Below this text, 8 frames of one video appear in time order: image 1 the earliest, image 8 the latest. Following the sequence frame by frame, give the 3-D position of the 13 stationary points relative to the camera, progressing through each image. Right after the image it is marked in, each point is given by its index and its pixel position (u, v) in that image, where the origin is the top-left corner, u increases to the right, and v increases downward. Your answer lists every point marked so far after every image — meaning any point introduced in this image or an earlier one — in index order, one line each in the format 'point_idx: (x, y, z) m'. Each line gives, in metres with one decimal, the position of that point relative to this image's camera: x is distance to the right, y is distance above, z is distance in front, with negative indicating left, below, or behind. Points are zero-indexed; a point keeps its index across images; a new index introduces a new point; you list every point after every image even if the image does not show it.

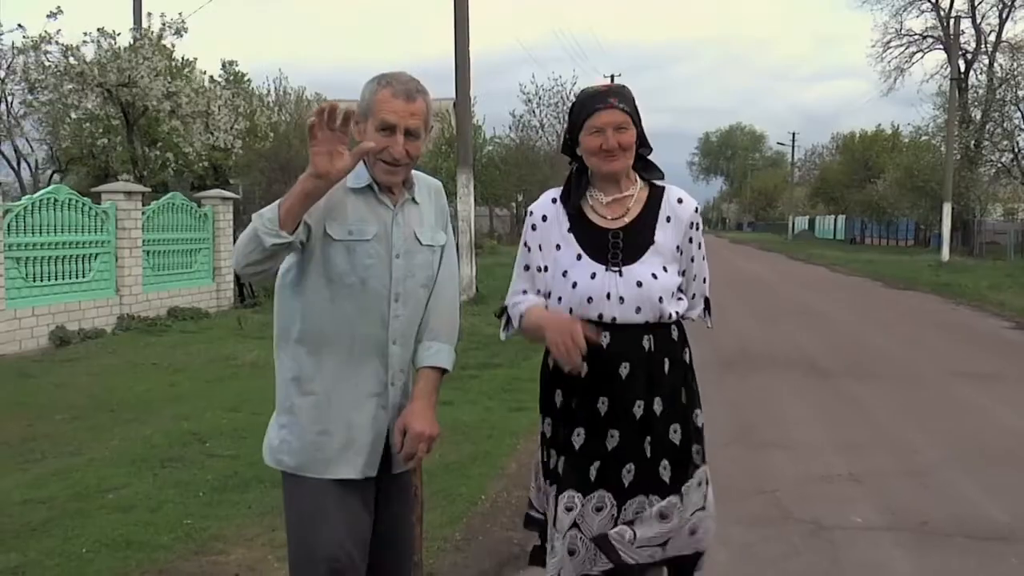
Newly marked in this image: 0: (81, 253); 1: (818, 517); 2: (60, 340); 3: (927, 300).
0: (-3.8, +0.3, +11.2) m
1: (+1.2, -0.9, +4.9) m
2: (-3.7, -0.4, +10.4) m
3: (+6.3, -0.2, +18.9) m
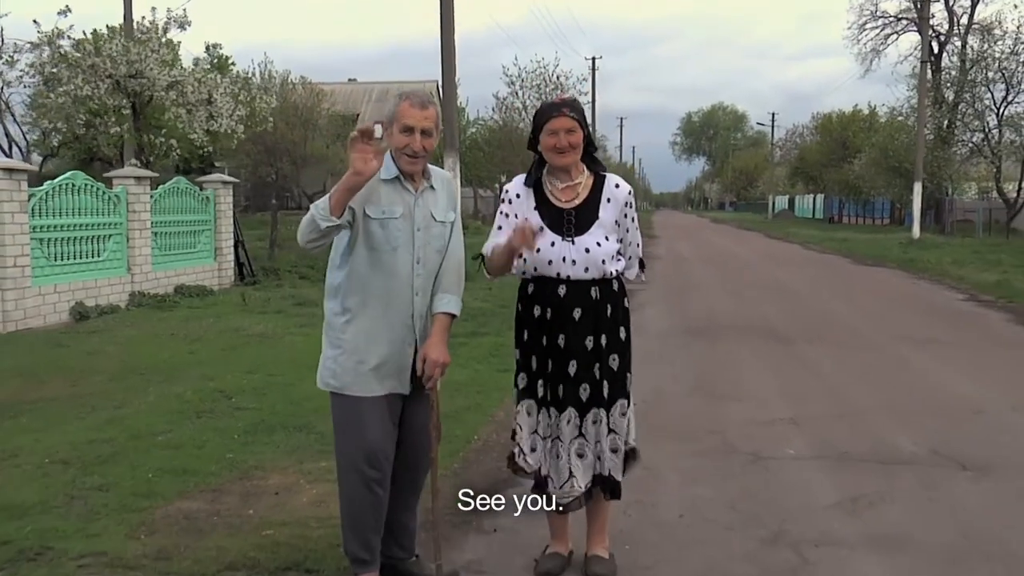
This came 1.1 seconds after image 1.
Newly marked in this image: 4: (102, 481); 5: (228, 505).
0: (-4.0, +0.5, +12.0) m
1: (+1.1, -0.8, +5.8) m
2: (-3.9, -0.3, +11.2) m
3: (+6.0, +0.2, +19.9) m
4: (-1.6, -0.8, +5.0) m
5: (-1.0, -0.8, +4.8) m
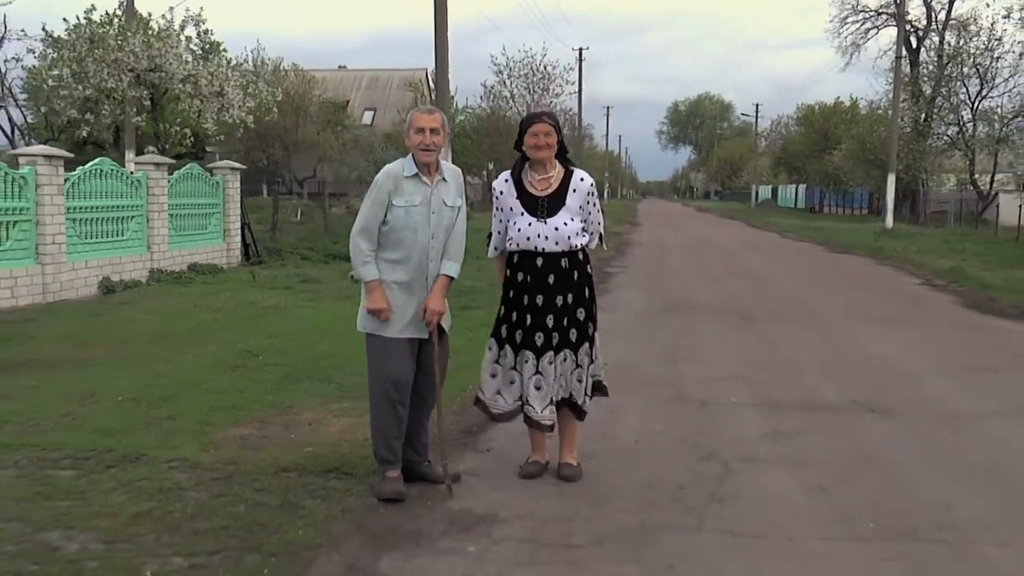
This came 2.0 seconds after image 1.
0: (-4.1, +0.8, +13.1) m
1: (+1.1, -0.6, +7.0) m
2: (-4.0, 0.0, +12.3) m
3: (+5.8, +0.4, +21.1) m
4: (-1.7, -0.6, +6.2) m
5: (-1.1, -0.7, +5.9) m
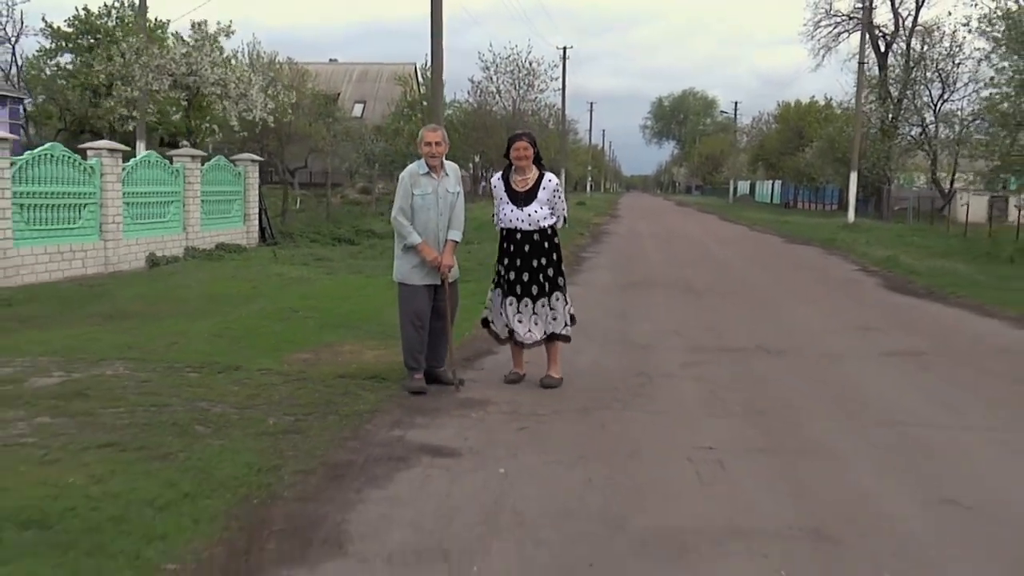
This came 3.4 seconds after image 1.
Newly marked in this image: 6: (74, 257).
0: (-4.2, +1.1, +15.3) m
1: (+1.0, -0.4, +9.2) m
2: (-4.1, +0.3, +14.5) m
3: (+5.6, +0.7, +23.4) m
4: (-1.7, -0.4, +8.4) m
5: (-1.2, -0.4, +8.1) m
6: (-4.4, +0.3, +12.7) m
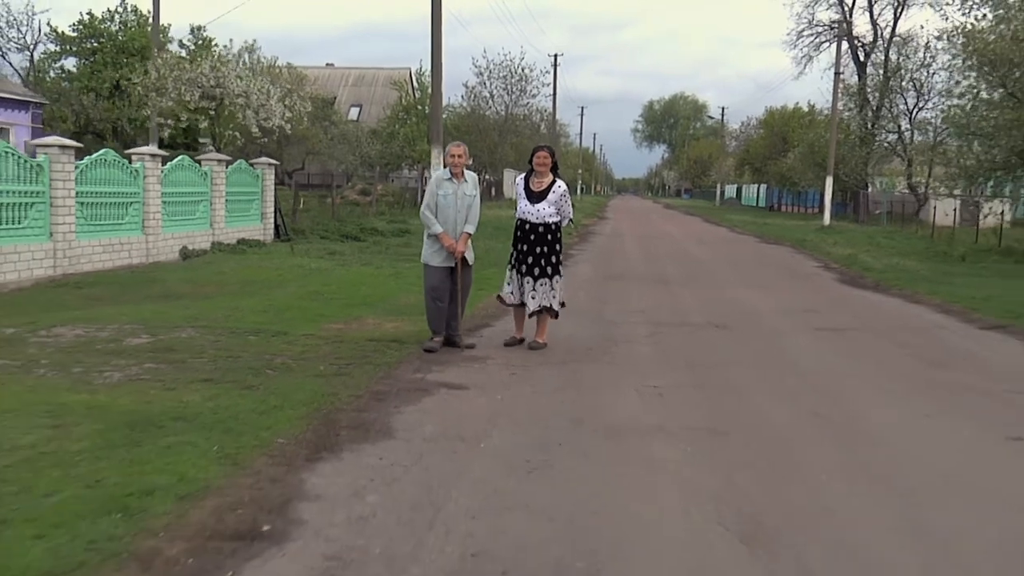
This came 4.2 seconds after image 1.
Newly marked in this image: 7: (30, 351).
0: (-4.3, +1.2, +17.1) m
1: (+0.9, -0.3, +11.1) m
2: (-4.2, +0.4, +16.3) m
3: (+5.4, +0.7, +25.3) m
4: (-1.8, -0.2, +10.2) m
5: (-1.2, -0.3, +10.0) m
6: (-4.5, +0.5, +14.5) m
7: (-3.1, -0.4, +8.2) m
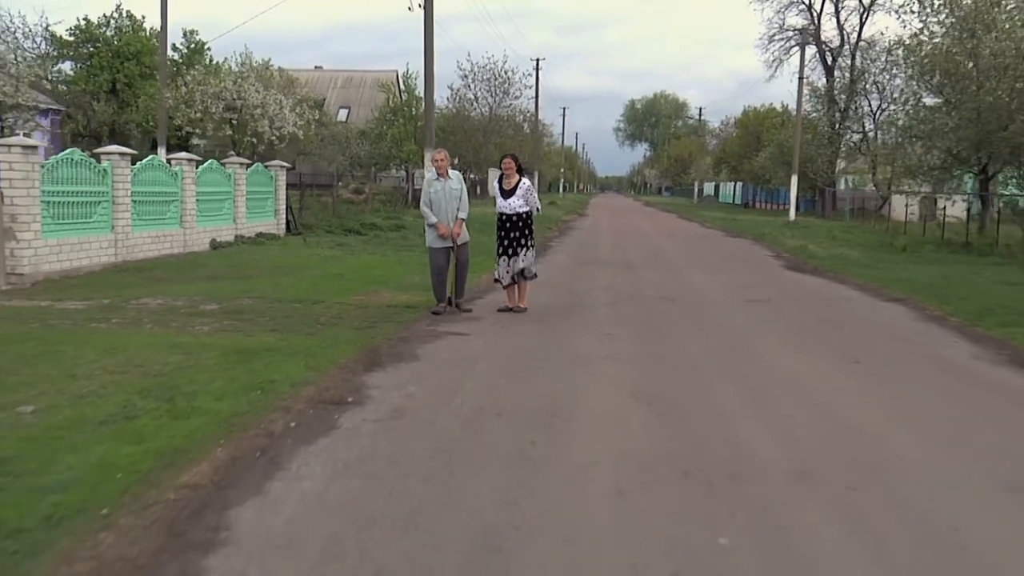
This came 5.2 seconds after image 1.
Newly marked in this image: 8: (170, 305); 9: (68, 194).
0: (-4.5, +1.4, +19.6) m
1: (+0.8, -0.1, +13.6) m
2: (-4.4, +0.6, +18.8) m
3: (+5.1, +1.0, +27.9) m
4: (-1.9, 0.0, +12.7) m
5: (-1.4, -0.1, +12.5) m
6: (-4.7, +0.6, +17.0) m
7: (-3.2, -0.2, +10.7) m
8: (-3.1, -0.2, +11.3) m
9: (-4.9, +1.0, +14.0) m
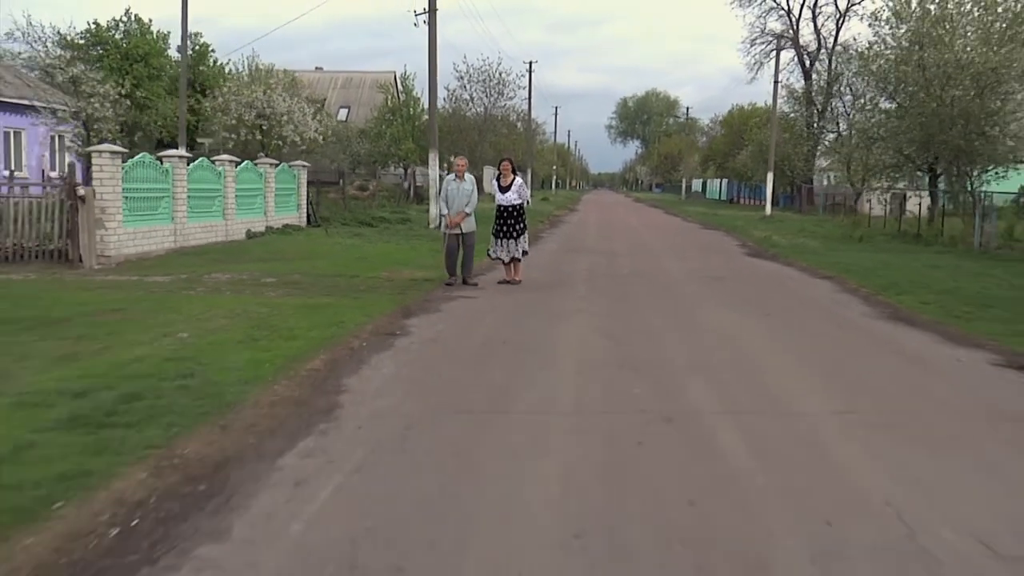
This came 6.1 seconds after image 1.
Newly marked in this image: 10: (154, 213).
0: (-4.6, +1.7, +22.5) m
1: (+0.7, +0.2, +16.5) m
2: (-4.5, +0.9, +21.7) m
3: (+5.0, +1.3, +30.8) m
4: (-2.0, +0.2, +15.6) m
5: (-1.4, +0.2, +15.4) m
6: (-4.7, +0.9, +19.8) m
7: (-3.3, 0.0, +13.6) m
8: (-3.1, +0.1, +14.2) m
9: (-5.0, +1.3, +16.9) m
10: (-4.9, +1.0, +17.3) m
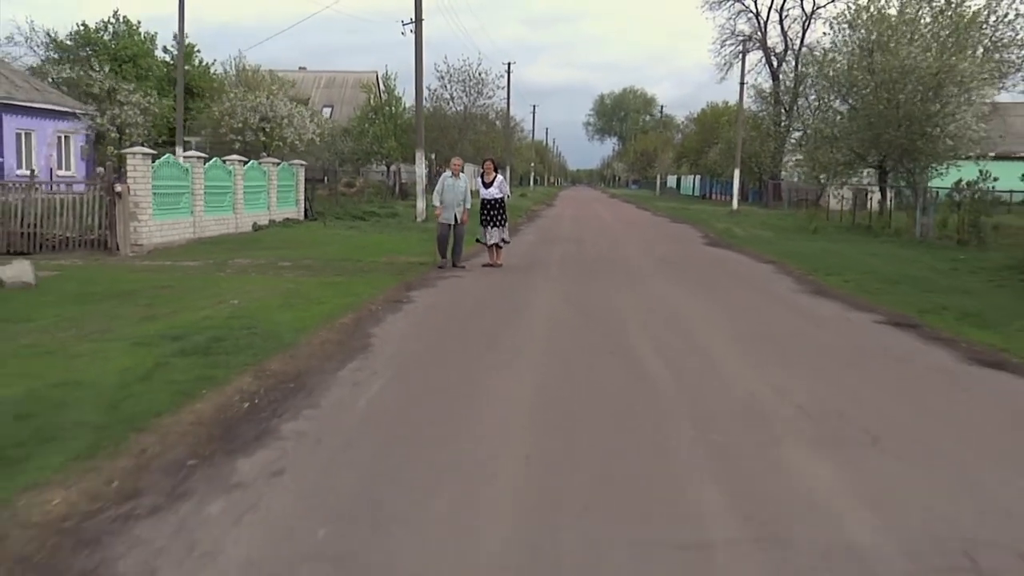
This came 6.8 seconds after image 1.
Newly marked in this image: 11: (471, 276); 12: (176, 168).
0: (-5.0, +1.9, +24.7) m
1: (+0.5, +0.4, +18.9) m
2: (-4.9, +1.1, +23.9) m
3: (+4.5, +1.6, +33.2) m
4: (-2.2, +0.4, +17.9) m
5: (-1.6, +0.4, +17.7) m
6: (-5.1, +1.2, +22.1) m
7: (-3.5, +0.3, +15.8) m
8: (-3.3, +0.3, +16.4) m
9: (-5.2, +1.5, +19.1) m
10: (-5.2, +1.3, +19.6) m
11: (-0.5, +0.1, +15.3) m
12: (-5.2, +1.9, +19.5) m
